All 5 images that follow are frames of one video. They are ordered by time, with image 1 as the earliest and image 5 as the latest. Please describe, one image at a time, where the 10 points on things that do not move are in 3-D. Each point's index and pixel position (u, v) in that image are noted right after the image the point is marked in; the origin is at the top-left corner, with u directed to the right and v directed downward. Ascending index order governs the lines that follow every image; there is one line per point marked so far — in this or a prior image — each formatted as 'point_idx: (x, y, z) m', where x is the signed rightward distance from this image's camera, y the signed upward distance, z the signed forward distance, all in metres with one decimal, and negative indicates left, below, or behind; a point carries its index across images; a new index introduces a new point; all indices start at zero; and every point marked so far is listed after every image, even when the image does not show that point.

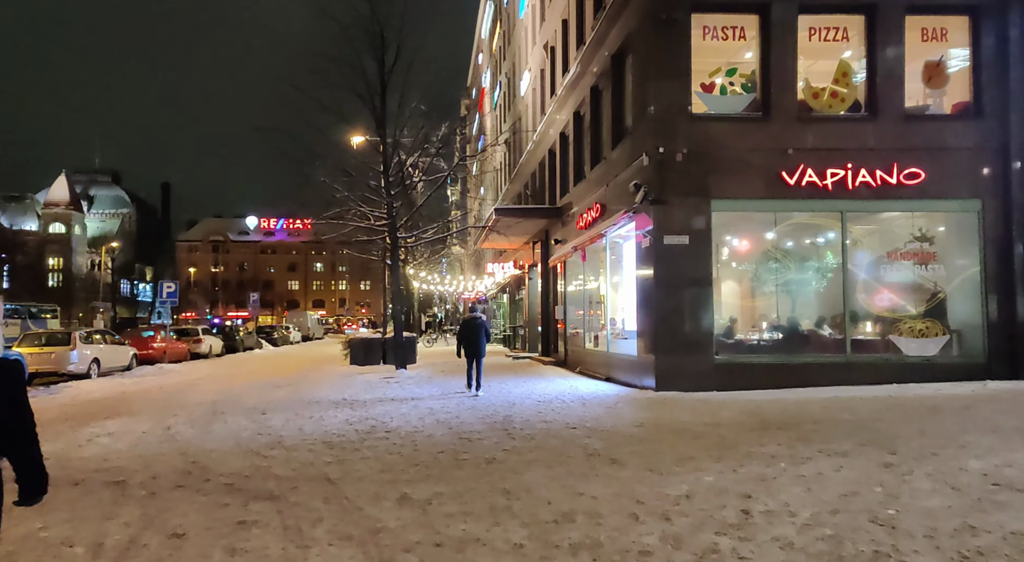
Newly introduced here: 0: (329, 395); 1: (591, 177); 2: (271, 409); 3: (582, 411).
0: (-4.1, -2.5, +16.0) m
1: (+2.0, +2.7, +18.2) m
2: (-4.4, -2.4, +13.2) m
3: (+1.1, -2.1, +11.4) m
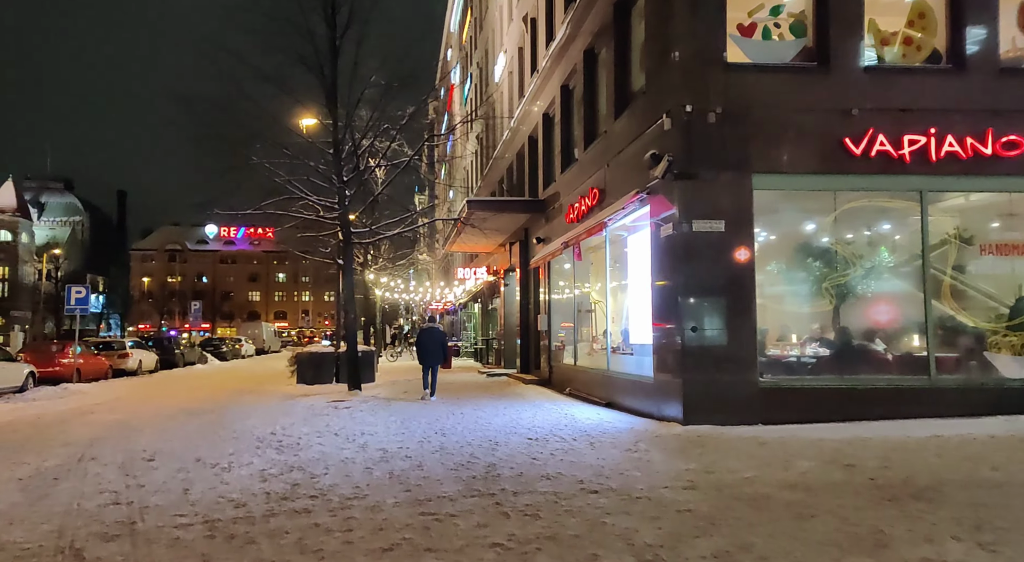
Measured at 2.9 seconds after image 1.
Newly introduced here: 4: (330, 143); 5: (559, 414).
0: (-4.5, -2.5, +12.7) m
1: (+1.5, +2.6, +15.3) m
2: (-4.7, -2.4, +9.8) m
3: (+0.9, -2.0, +8.3) m
4: (-4.8, +3.6, +19.1) m
5: (+0.8, -2.3, +12.3) m
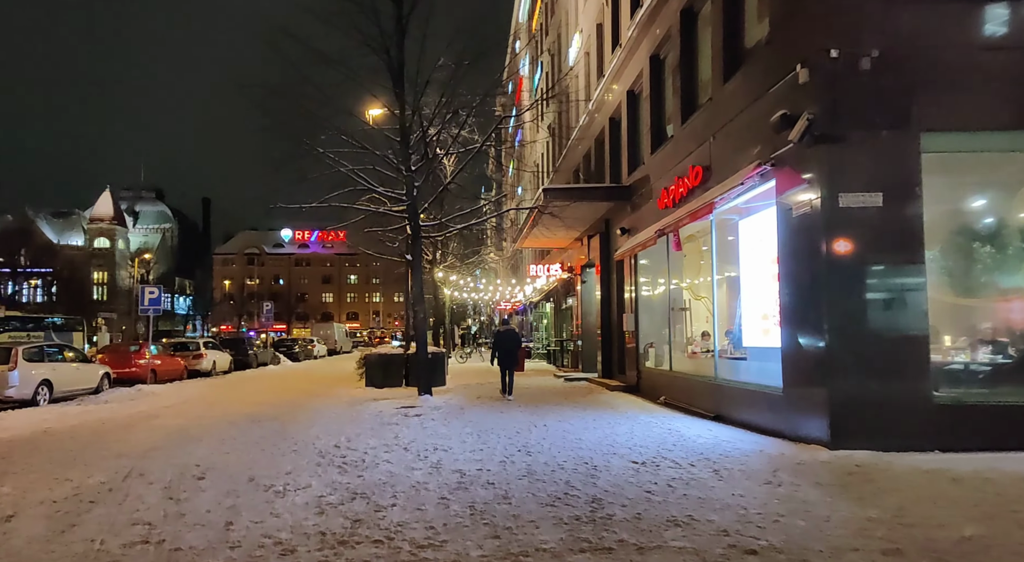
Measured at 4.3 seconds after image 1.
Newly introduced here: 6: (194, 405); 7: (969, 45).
0: (-3.0, -2.5, +11.4) m
1: (+3.1, +2.7, +13.4) m
2: (-3.5, -2.3, +8.6) m
3: (+1.9, -1.9, +6.6) m
4: (-2.8, +3.7, +17.8) m
5: (+2.2, -2.2, +10.5) m
6: (-7.2, -2.8, +16.3) m
7: (+5.0, +2.5, +7.7) m
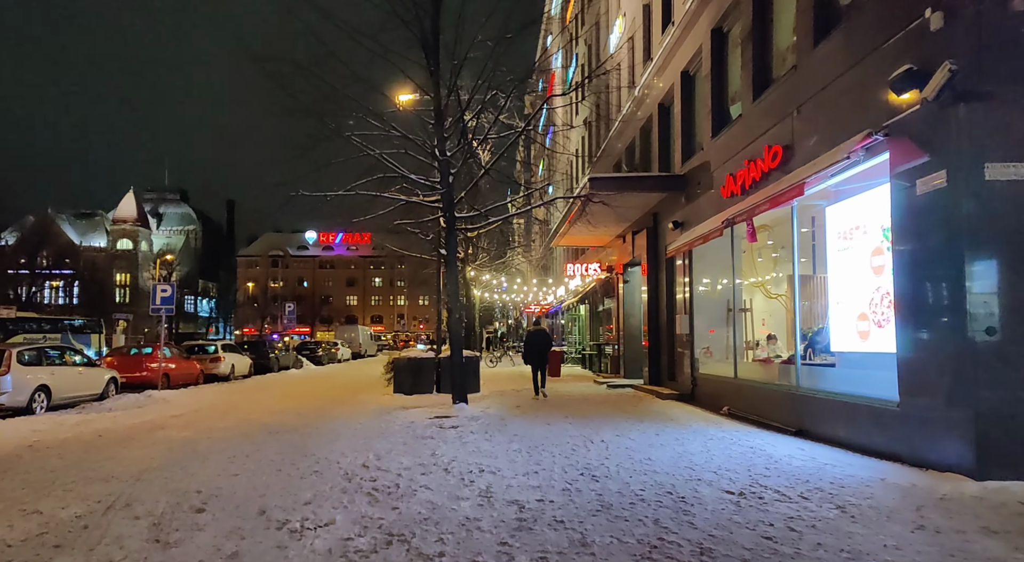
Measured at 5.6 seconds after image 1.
0: (-2.3, -2.4, +10.1) m
1: (+3.9, +2.8, +11.9) m
2: (-2.9, -2.2, +7.2) m
3: (+2.5, -1.8, +5.0) m
4: (-1.9, +3.7, +16.5) m
5: (+2.9, -2.1, +9.0) m
6: (-6.3, -2.8, +15.0) m
7: (+5.6, +2.6, +6.1) m
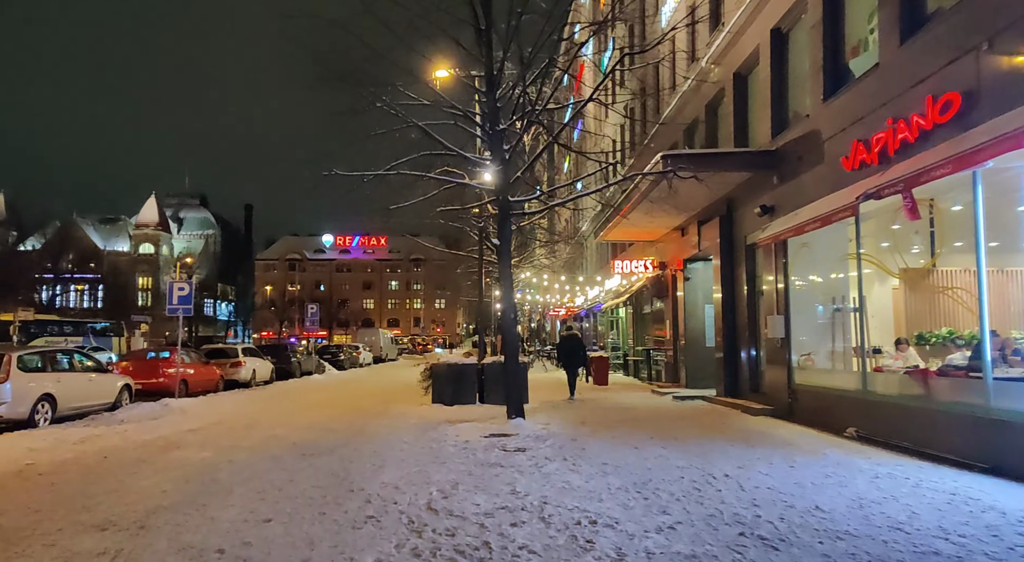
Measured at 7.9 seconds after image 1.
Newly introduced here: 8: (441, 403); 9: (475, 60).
0: (-1.2, -2.2, +7.7) m
1: (+5.1, +2.9, +9.5) m
2: (-1.8, -2.0, +4.9) m
3: (+3.5, -1.7, +2.6) m
4: (-0.6, +3.9, +14.2) m
5: (+3.9, -2.0, +6.6) m
6: (-5.1, -2.6, +12.8) m
7: (+6.6, +2.7, +3.7) m
8: (-1.6, -2.8, +16.6) m
9: (-0.7, +4.2, +13.6) m
